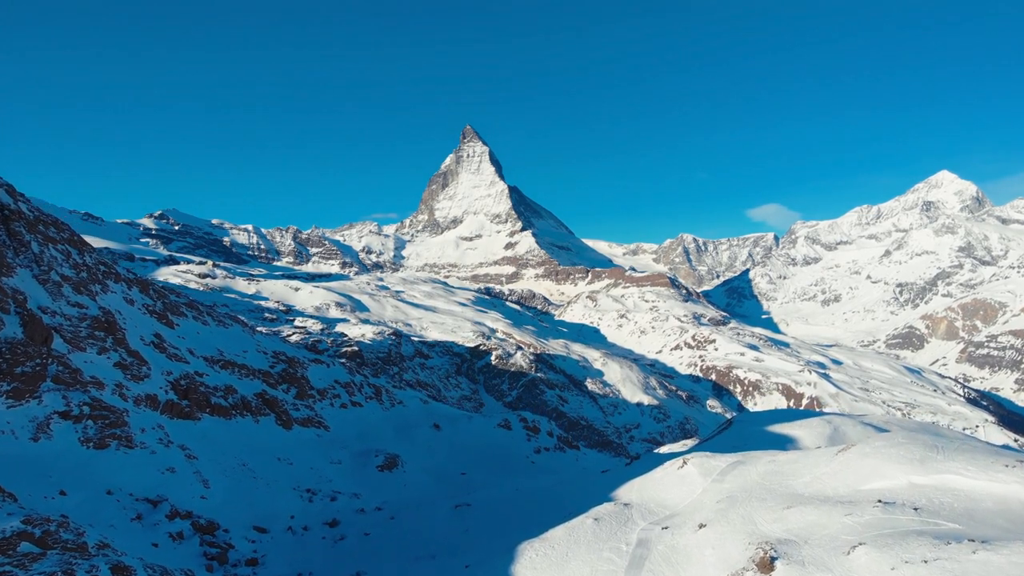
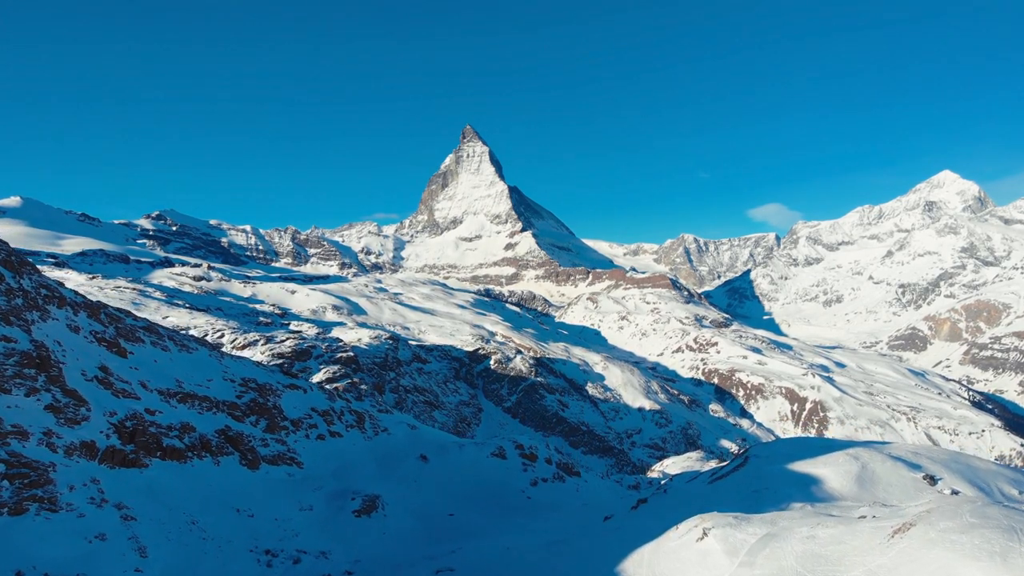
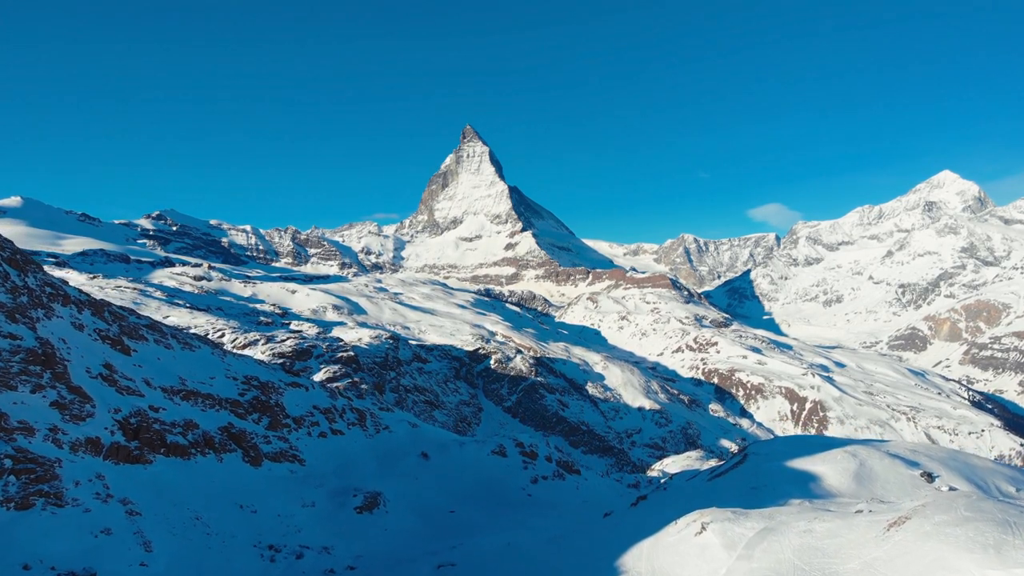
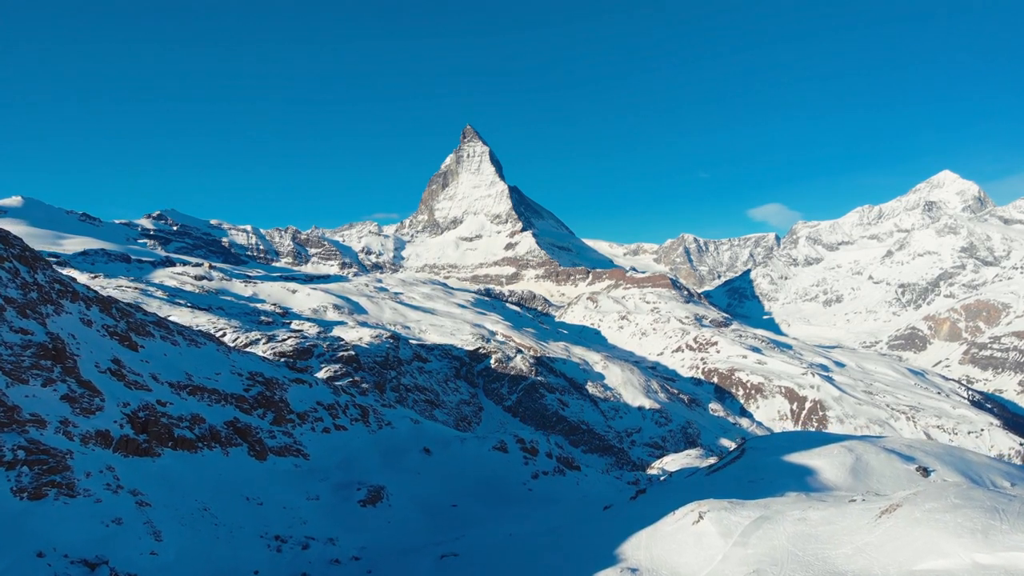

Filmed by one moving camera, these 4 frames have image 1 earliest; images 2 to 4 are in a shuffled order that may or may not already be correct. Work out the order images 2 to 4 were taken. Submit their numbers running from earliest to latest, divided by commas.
4, 3, 2
